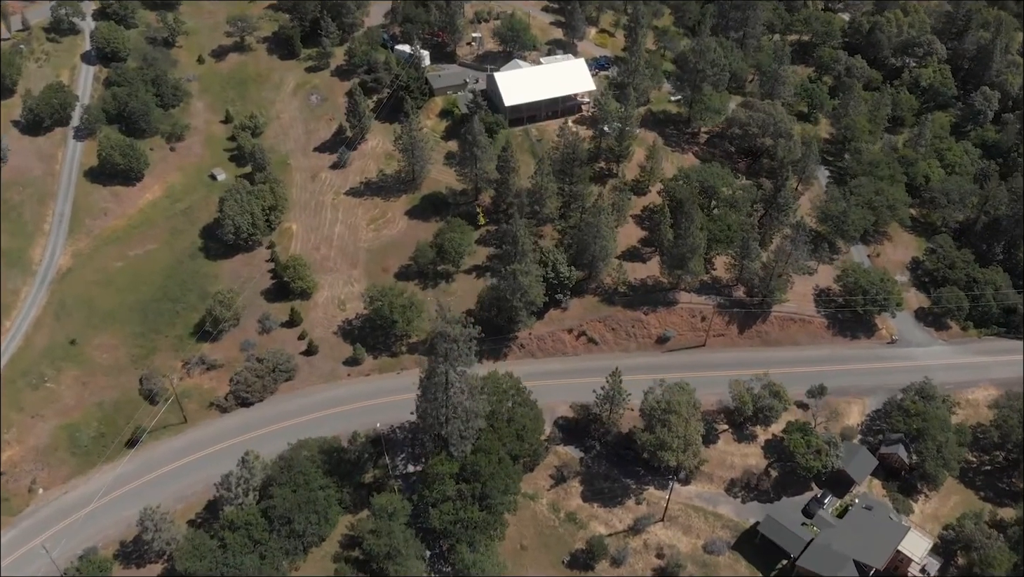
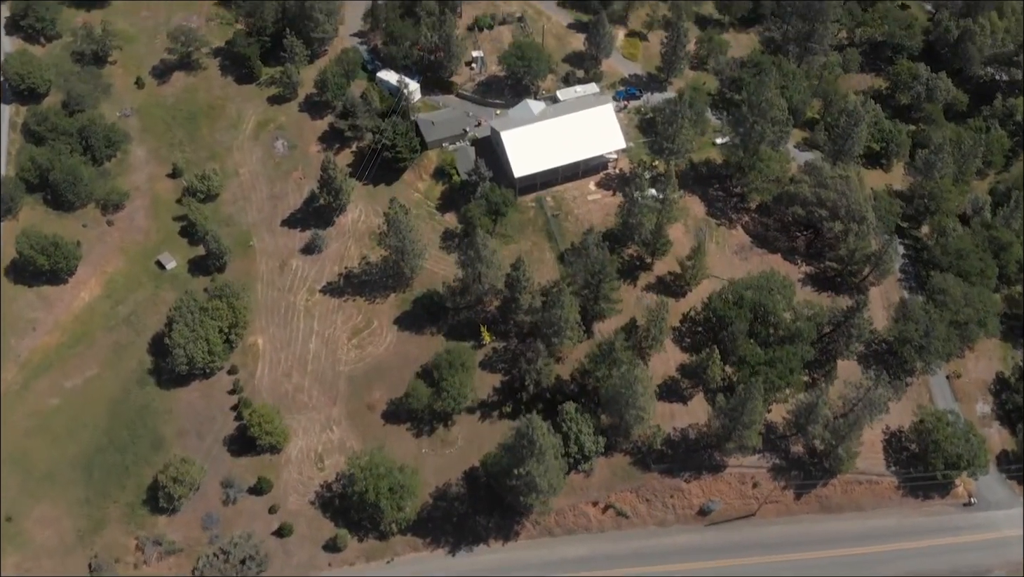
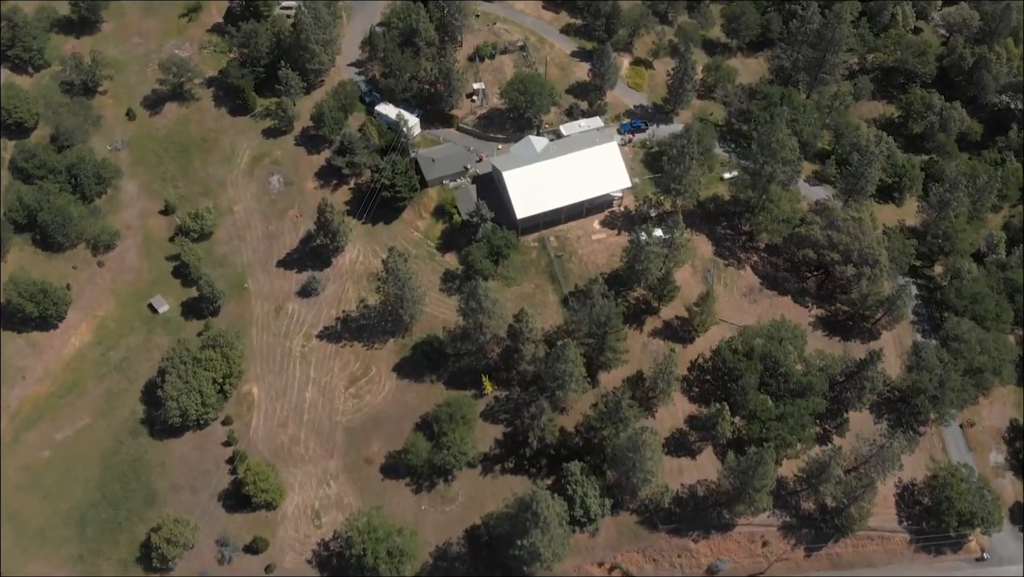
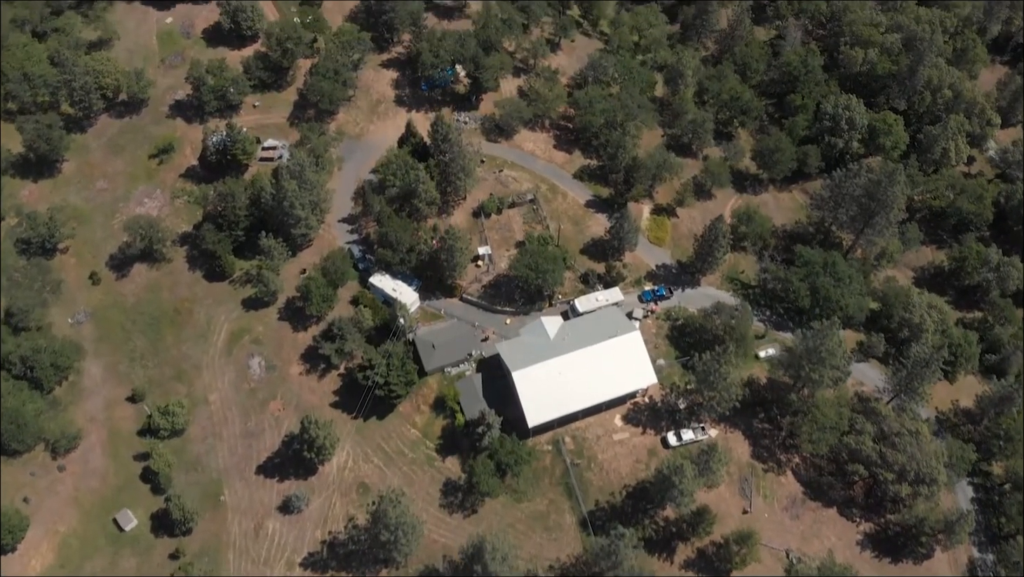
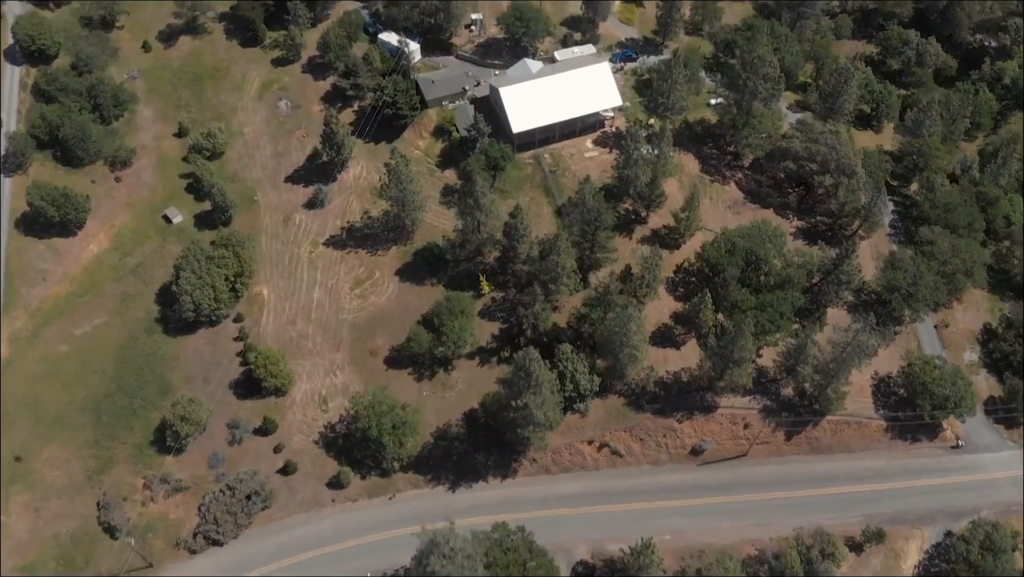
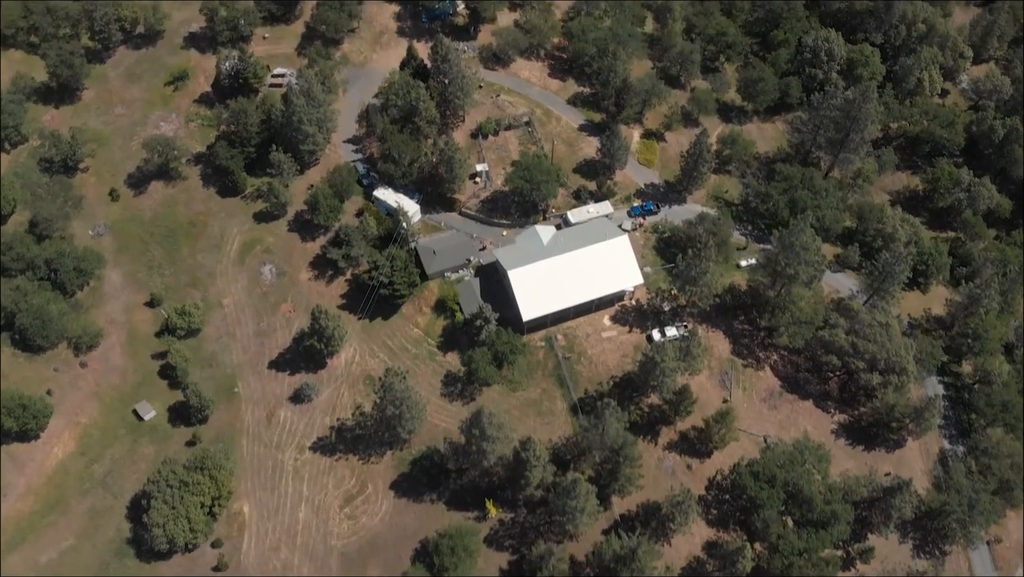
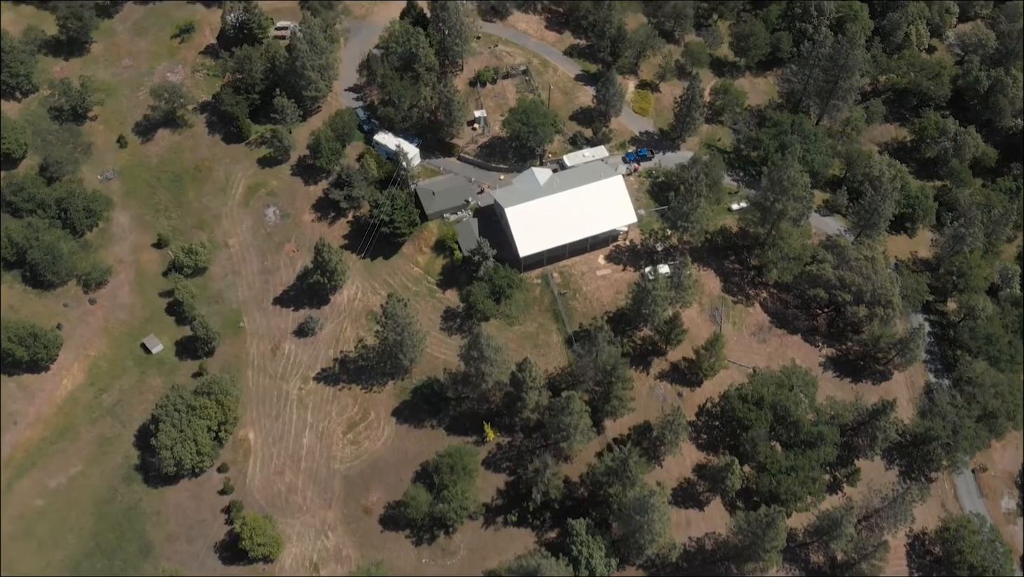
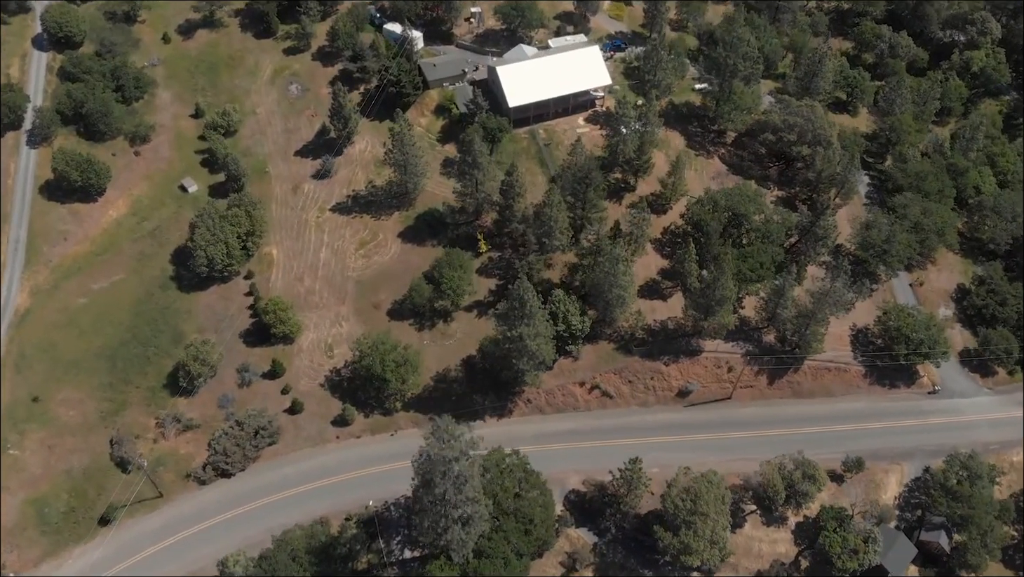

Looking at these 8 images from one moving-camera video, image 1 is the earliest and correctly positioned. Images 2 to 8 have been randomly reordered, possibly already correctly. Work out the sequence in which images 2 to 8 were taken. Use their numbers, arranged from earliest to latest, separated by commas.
8, 5, 2, 3, 7, 6, 4
